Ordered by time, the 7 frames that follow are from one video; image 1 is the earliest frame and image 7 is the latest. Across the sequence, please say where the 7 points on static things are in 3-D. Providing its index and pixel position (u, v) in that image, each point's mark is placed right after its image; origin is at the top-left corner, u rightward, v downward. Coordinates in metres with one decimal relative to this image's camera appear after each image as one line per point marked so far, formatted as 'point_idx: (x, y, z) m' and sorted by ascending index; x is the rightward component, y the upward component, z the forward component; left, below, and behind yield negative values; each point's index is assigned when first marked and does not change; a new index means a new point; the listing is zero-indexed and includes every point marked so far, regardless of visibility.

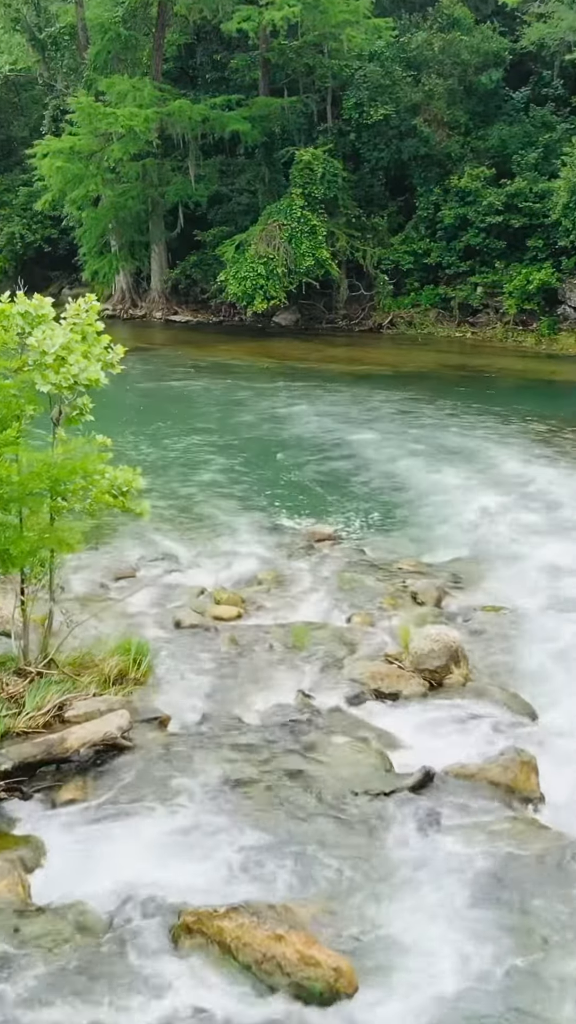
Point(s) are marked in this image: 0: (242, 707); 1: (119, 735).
0: (-0.3, -1.3, +6.8) m
1: (-1.0, -1.3, +6.1) m
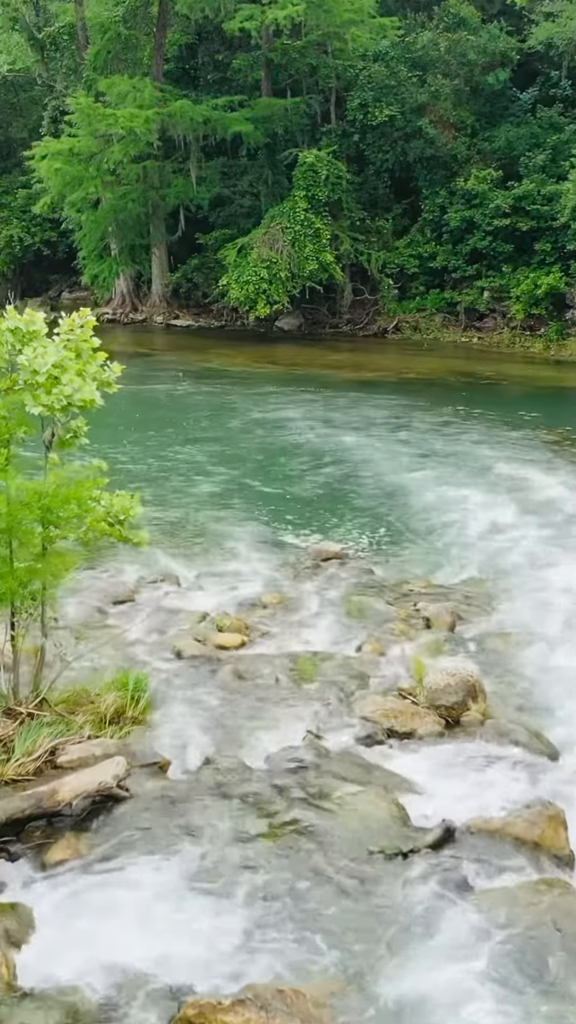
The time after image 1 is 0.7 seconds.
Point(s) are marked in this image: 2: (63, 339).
0: (-0.2, -1.4, +6.4) m
1: (-0.9, -1.4, +5.7) m
2: (-1.3, +1.0, +6.3) m
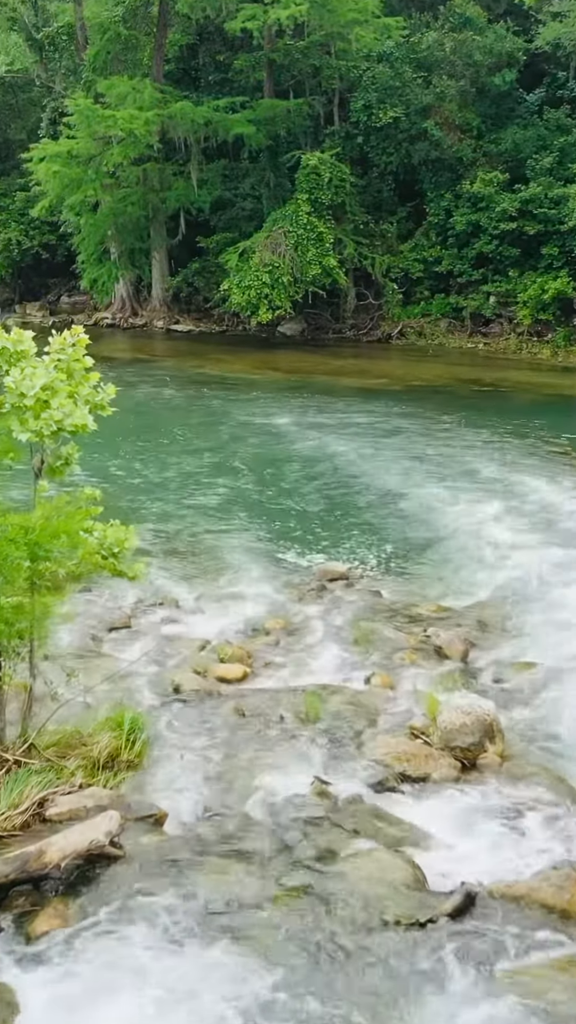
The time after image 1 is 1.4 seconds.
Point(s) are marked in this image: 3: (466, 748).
0: (-0.2, -1.6, +6.0) m
1: (-0.9, -1.6, +5.2) m
2: (-1.3, +0.8, +5.8) m
3: (+1.1, -1.4, +6.5) m
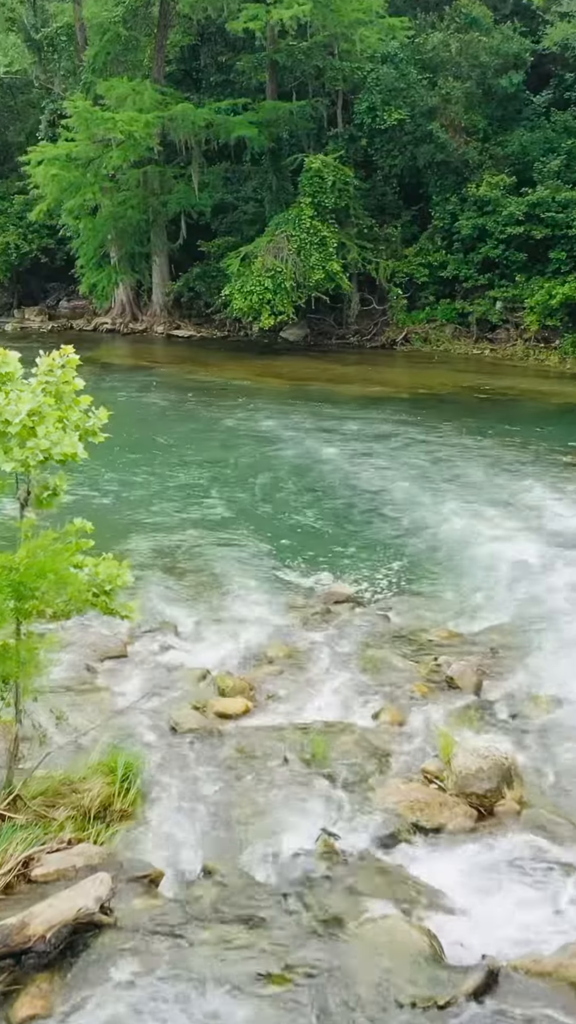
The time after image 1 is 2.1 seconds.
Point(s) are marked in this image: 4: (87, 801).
0: (-0.2, -1.8, +5.5) m
1: (-0.9, -1.8, +4.8) m
2: (-1.3, +0.6, +5.4) m
3: (+1.1, -1.6, +6.1) m
4: (-1.1, -1.6, +5.8) m
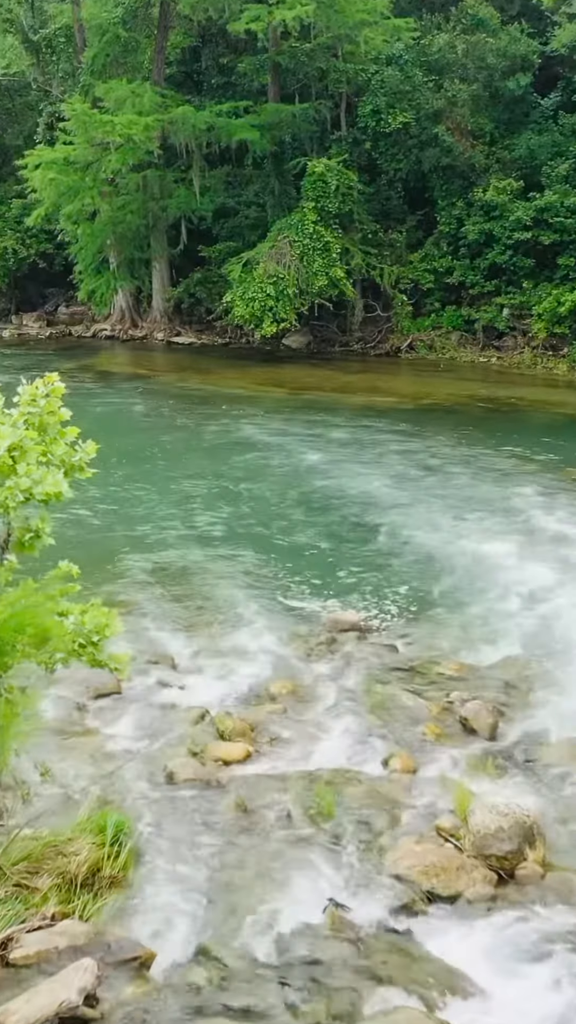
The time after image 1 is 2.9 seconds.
0: (-0.2, -2.0, +5.1) m
1: (-0.8, -2.0, +4.4) m
2: (-1.2, +0.4, +5.0) m
3: (+1.1, -1.8, +5.6) m
4: (-1.1, -1.8, +5.3) m
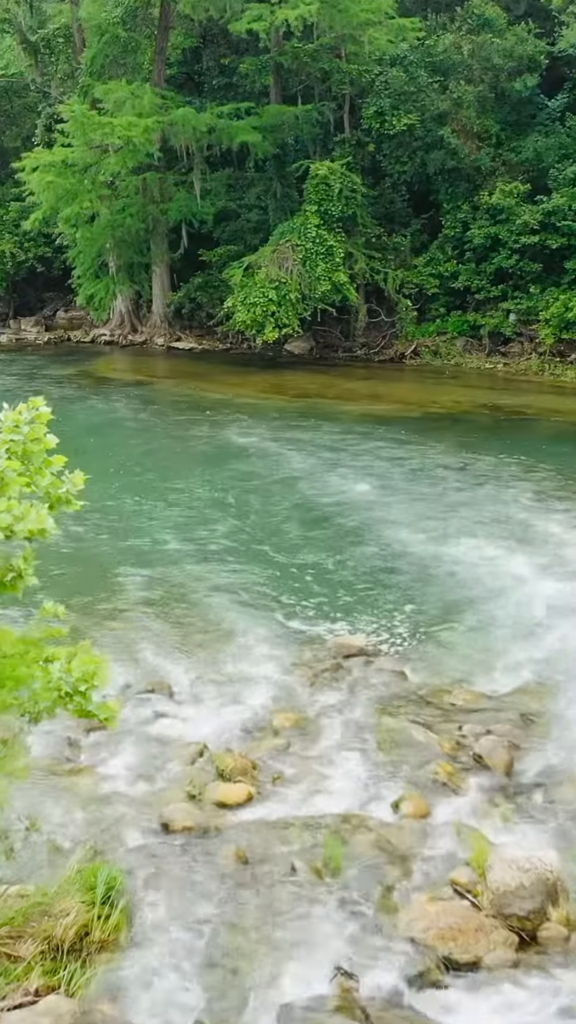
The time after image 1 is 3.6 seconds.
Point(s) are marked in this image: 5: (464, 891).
0: (-0.1, -2.1, +4.7) m
1: (-0.8, -2.1, +3.9) m
2: (-1.2, +0.3, +4.6) m
3: (+1.1, -2.0, +5.2) m
4: (-1.0, -1.9, +4.9) m
5: (+0.9, -1.9, +5.4) m
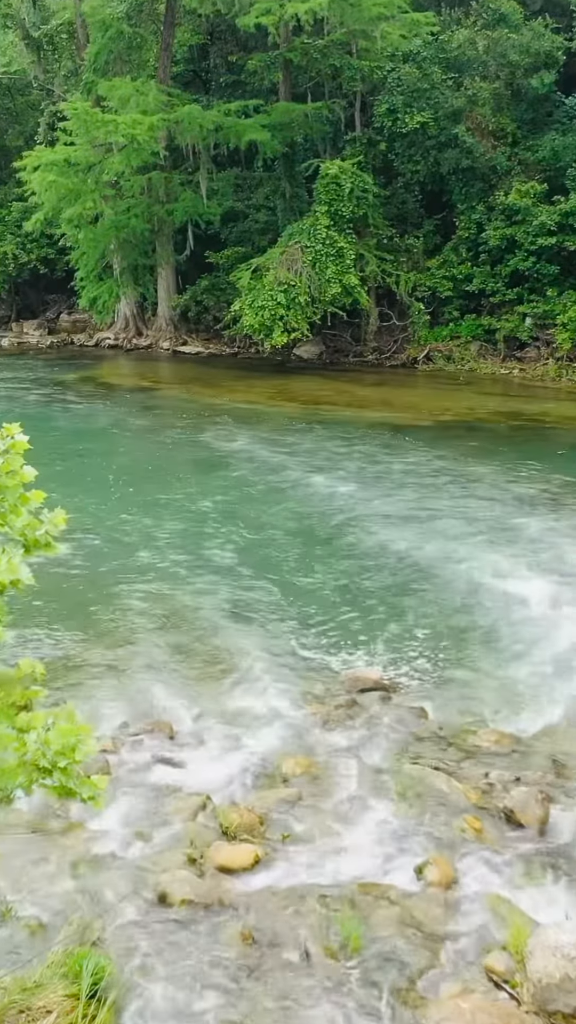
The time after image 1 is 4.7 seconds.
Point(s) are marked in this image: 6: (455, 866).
0: (-0.1, -2.3, +4.0) m
1: (-0.8, -2.3, +3.3) m
2: (-1.2, +0.1, +3.9) m
3: (+1.2, -2.1, +4.5) m
4: (-1.0, -2.1, +4.3) m
5: (+0.9, -2.1, +4.8) m
6: (+0.9, -1.9, +5.7) m
